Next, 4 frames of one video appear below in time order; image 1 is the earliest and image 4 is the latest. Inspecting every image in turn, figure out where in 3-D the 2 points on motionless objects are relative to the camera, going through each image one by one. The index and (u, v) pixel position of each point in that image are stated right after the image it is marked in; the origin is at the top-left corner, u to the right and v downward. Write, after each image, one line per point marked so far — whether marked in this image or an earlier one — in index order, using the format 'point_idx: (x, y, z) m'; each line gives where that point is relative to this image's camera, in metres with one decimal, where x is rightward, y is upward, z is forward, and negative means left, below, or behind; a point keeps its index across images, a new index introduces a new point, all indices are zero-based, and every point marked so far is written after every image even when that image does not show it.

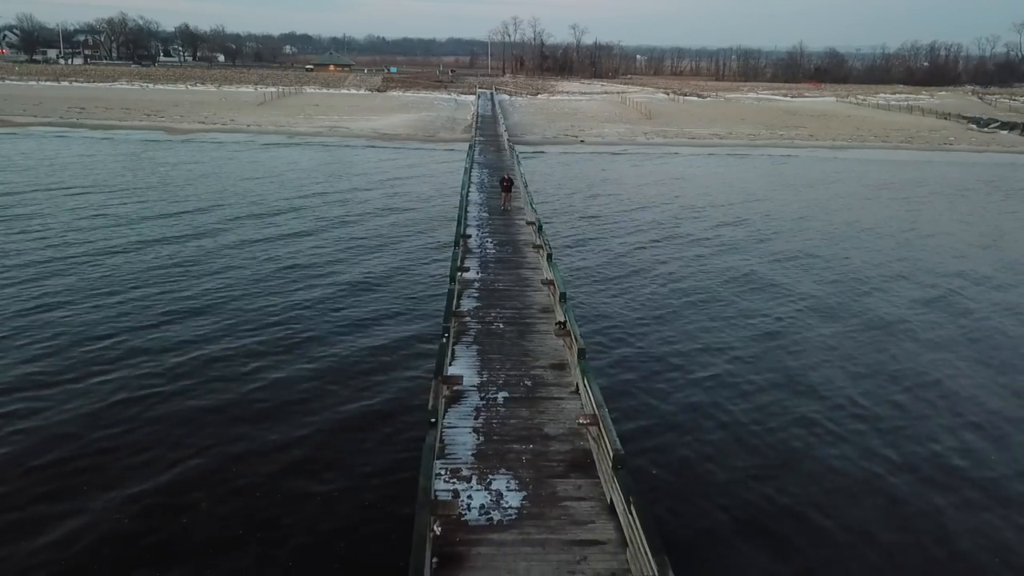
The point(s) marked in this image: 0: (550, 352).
0: (+0.6, -1.0, +11.1) m
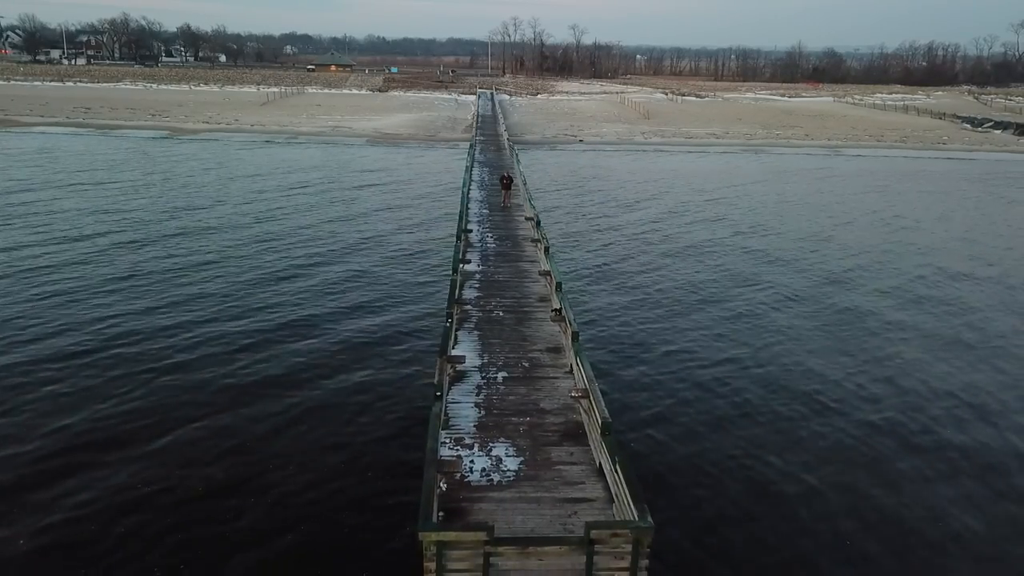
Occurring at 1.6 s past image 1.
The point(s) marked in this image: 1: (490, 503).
0: (+0.6, -0.8, +11.9) m
1: (-0.2, -2.3, +7.4) m
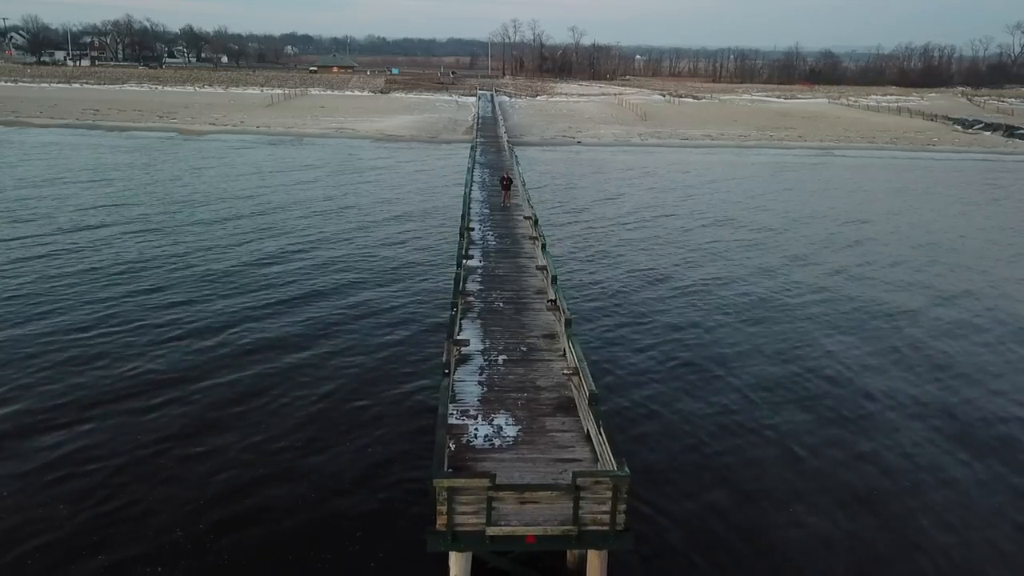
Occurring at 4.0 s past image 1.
0: (+0.6, -0.7, +13.1) m
1: (-0.3, -2.1, +8.6) m
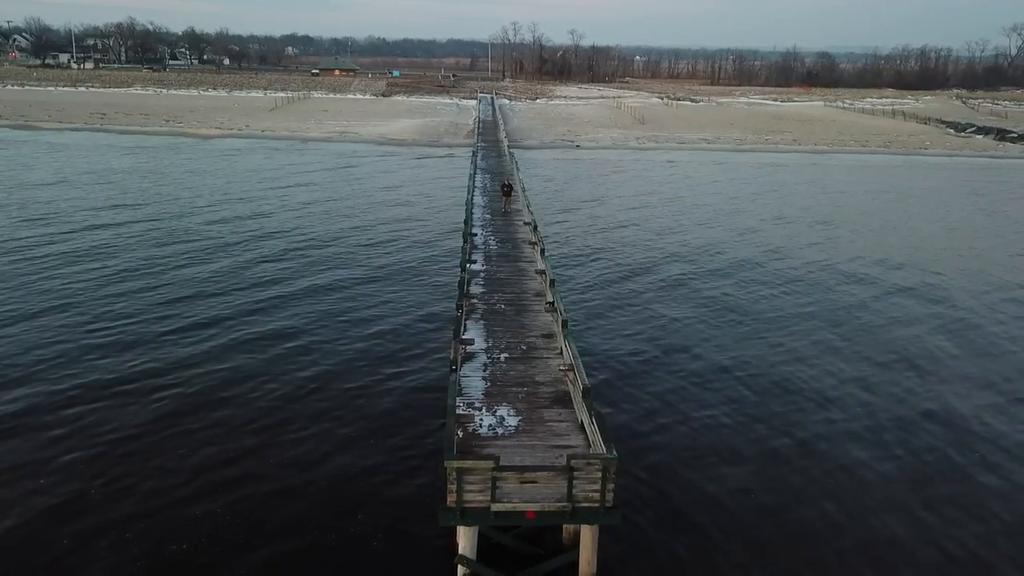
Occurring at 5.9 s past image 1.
0: (+0.6, -0.7, +14.1) m
1: (-0.2, -2.2, +9.7) m
